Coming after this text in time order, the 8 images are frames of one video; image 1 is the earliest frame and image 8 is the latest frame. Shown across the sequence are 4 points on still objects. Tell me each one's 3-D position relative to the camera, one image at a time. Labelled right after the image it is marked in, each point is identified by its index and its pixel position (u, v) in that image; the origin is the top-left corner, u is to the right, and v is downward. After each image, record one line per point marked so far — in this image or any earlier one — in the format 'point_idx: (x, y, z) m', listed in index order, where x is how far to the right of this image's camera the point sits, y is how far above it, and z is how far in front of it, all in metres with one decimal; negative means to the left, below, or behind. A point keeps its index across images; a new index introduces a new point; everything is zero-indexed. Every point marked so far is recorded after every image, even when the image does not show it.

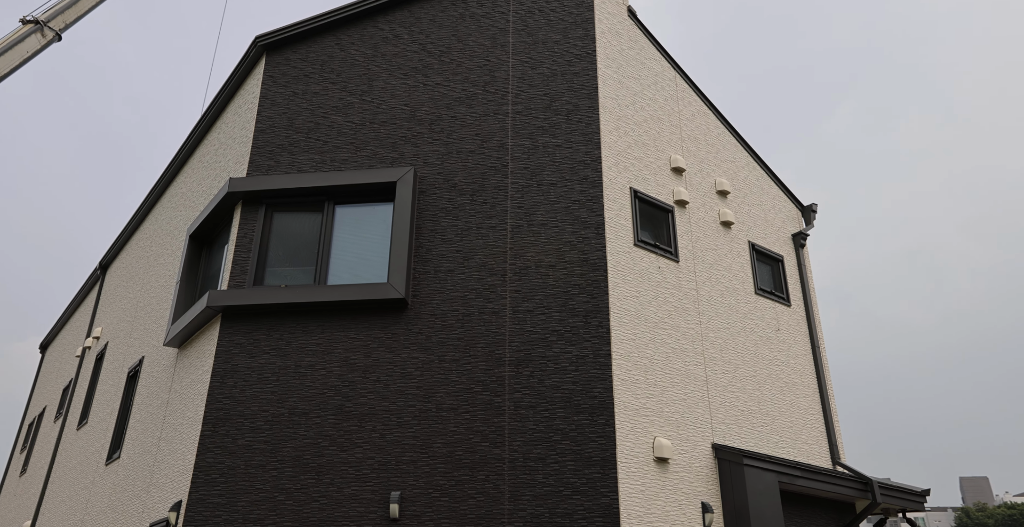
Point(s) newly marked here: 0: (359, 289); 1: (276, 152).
0: (-1.9, -0.3, +9.9) m
1: (-3.4, +1.6, +11.3) m
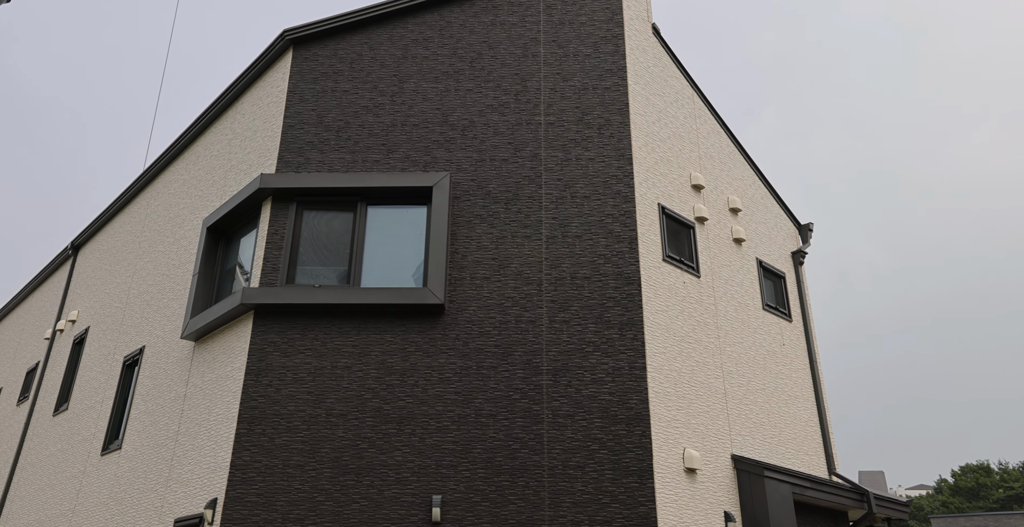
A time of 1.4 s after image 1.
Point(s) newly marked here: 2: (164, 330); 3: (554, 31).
0: (-1.4, -0.4, +10.0) m
1: (-2.9, +1.6, +11.2) m
2: (-5.6, -1.1, +12.7) m
3: (+0.6, +3.5, +11.9) m
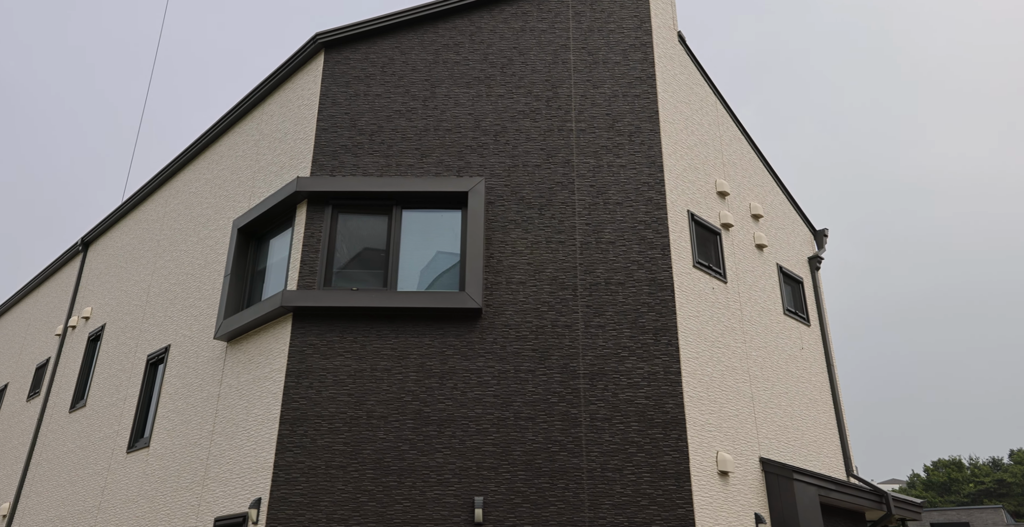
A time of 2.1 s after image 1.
0: (-1.0, -0.4, +10.1) m
1: (-2.5, +1.6, +11.3) m
2: (-5.2, -1.1, +12.8) m
3: (+1.1, +3.5, +12.1) m
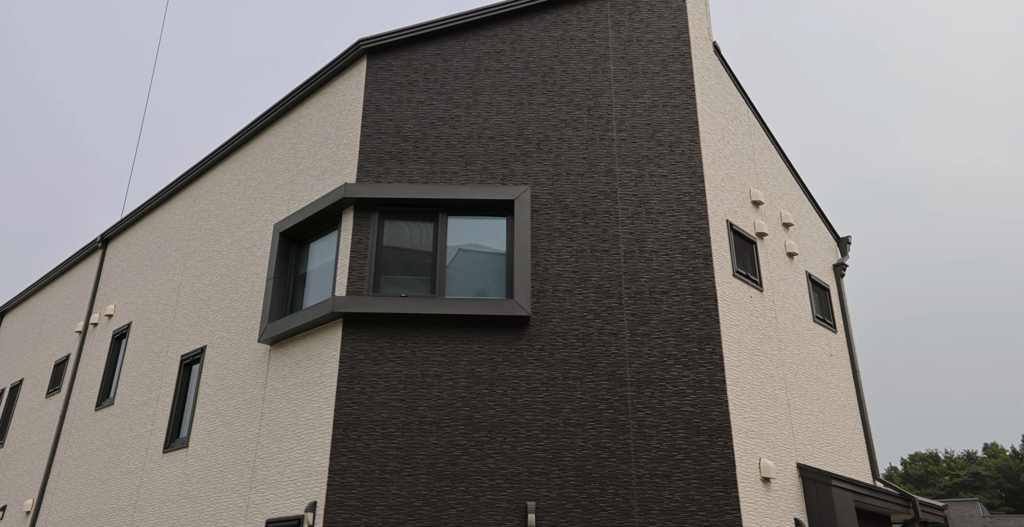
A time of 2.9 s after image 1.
0: (-0.3, -0.5, +10.3) m
1: (-1.9, +1.5, +11.5) m
2: (-4.6, -1.1, +12.9) m
3: (+1.7, +3.4, +12.3) m
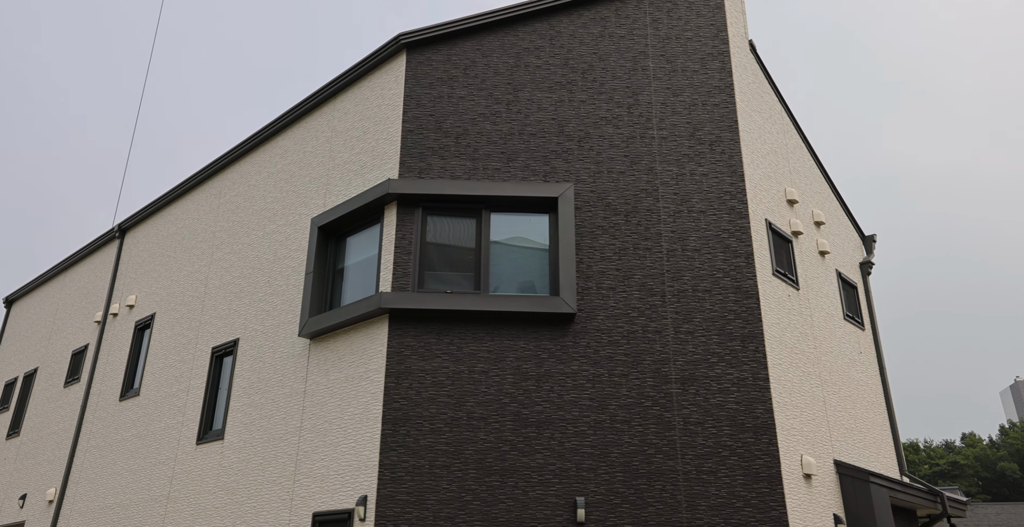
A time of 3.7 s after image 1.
0: (+0.3, -0.5, +10.4) m
1: (-1.2, +1.6, +11.5) m
2: (-4.1, -1.0, +12.9) m
3: (+2.3, +3.4, +12.3) m
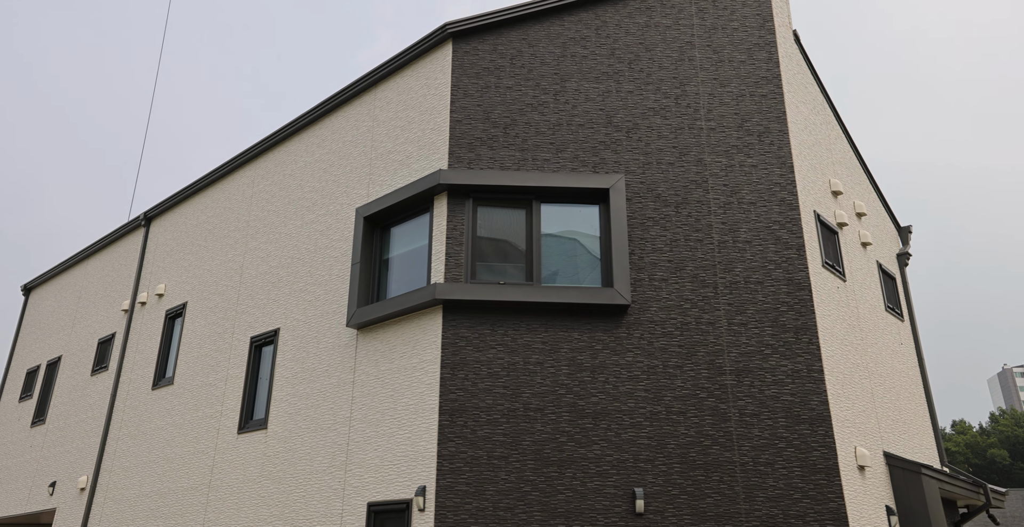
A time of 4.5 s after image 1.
0: (+1.0, -0.4, +10.4) m
1: (-0.5, +1.7, +11.4) m
2: (-3.4, -0.8, +12.9) m
3: (+3.1, +3.5, +12.3) m
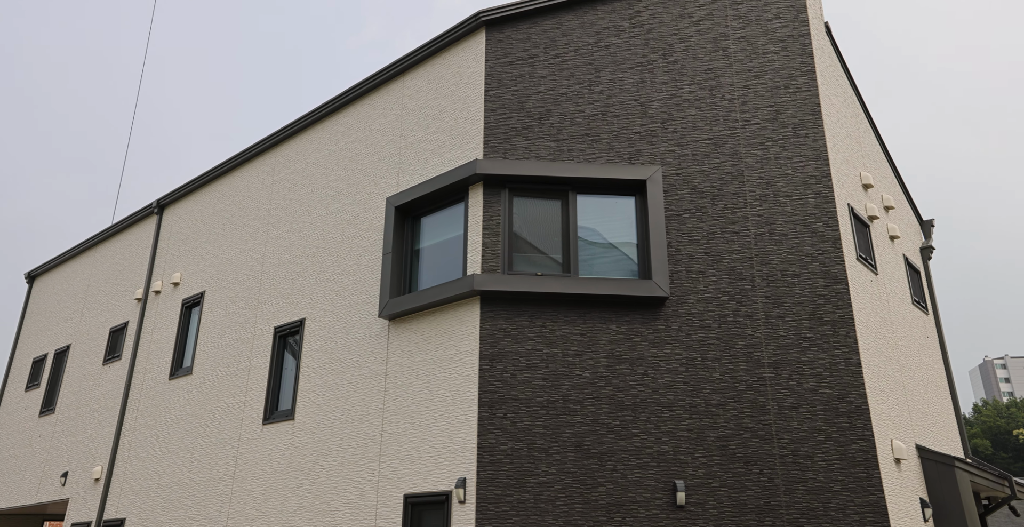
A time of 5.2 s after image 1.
0: (+1.5, -0.3, +10.3) m
1: (0.0, +1.9, +11.4) m
2: (-2.9, -0.7, +12.8) m
3: (+3.6, +3.7, +12.2) m
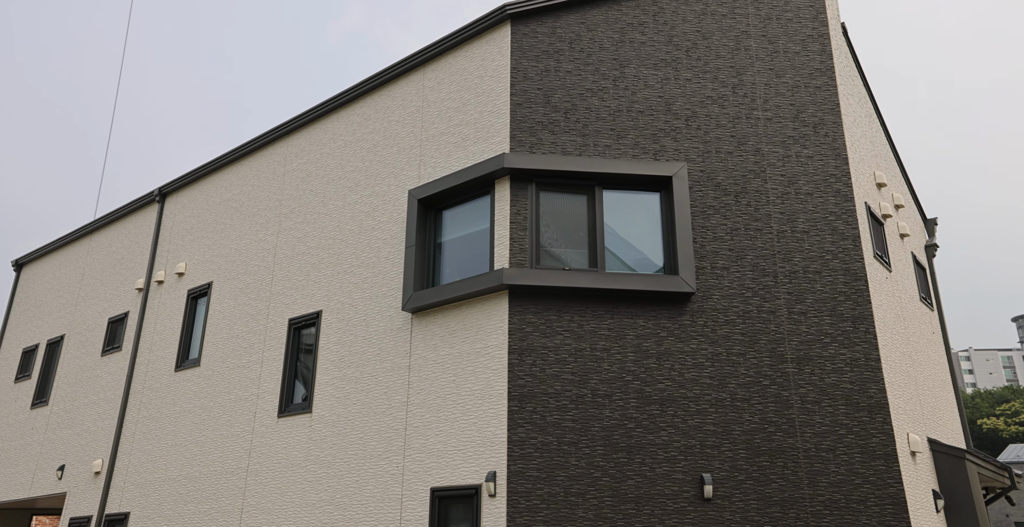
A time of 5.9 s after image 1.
0: (+1.8, -0.2, +10.4) m
1: (+0.3, +1.9, +11.4) m
2: (-2.6, -0.5, +12.8) m
3: (+3.9, +3.7, +12.3) m
